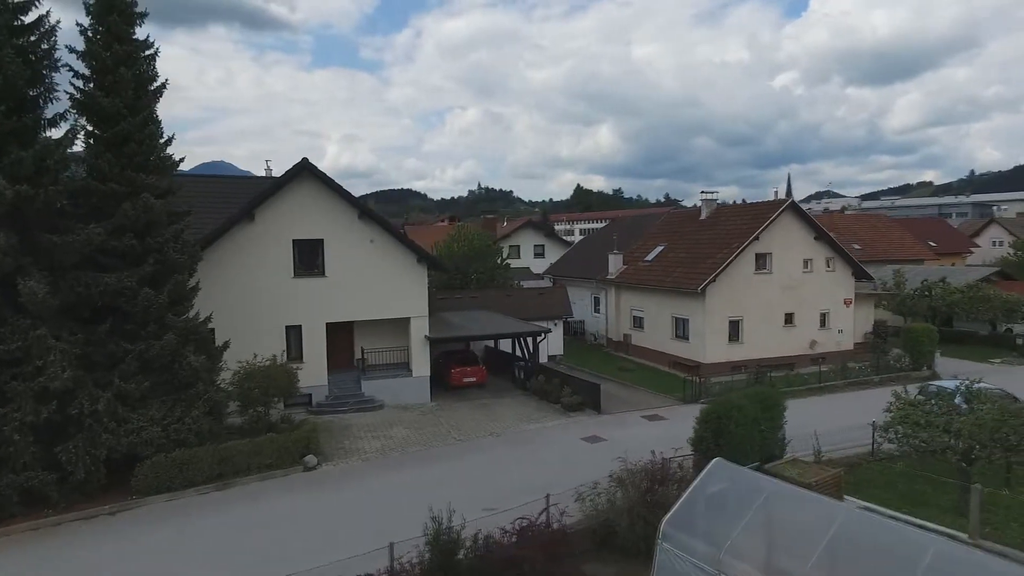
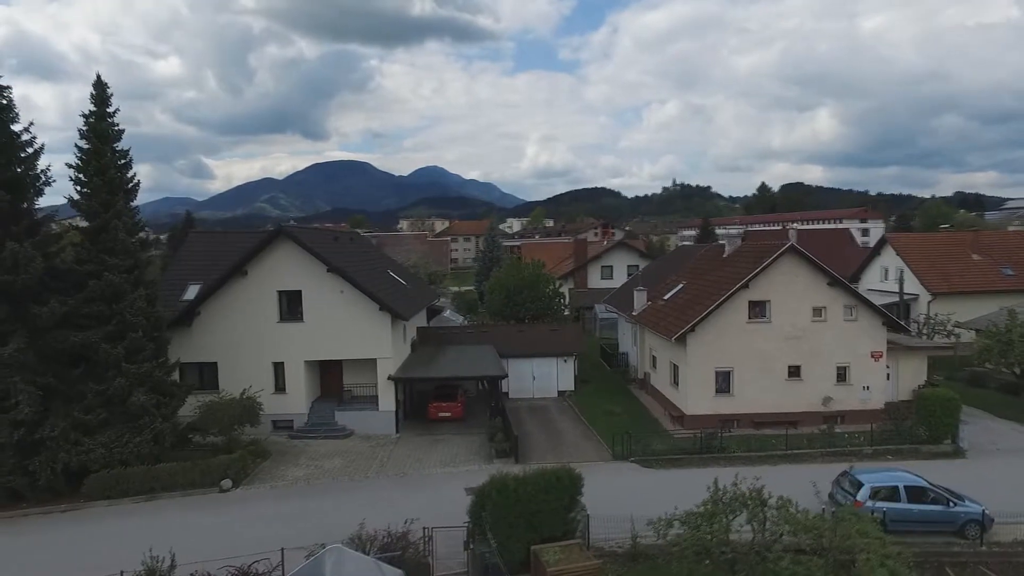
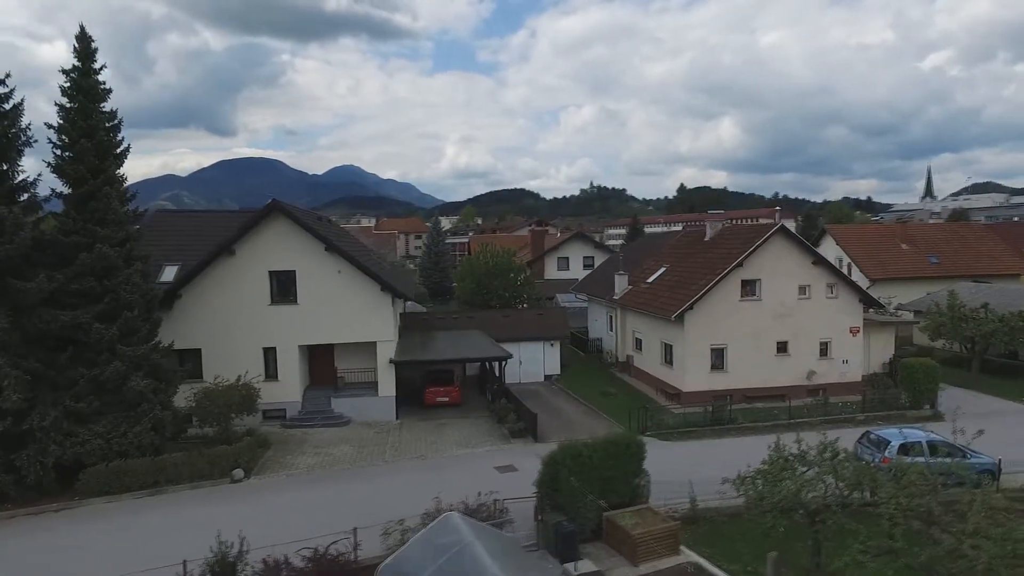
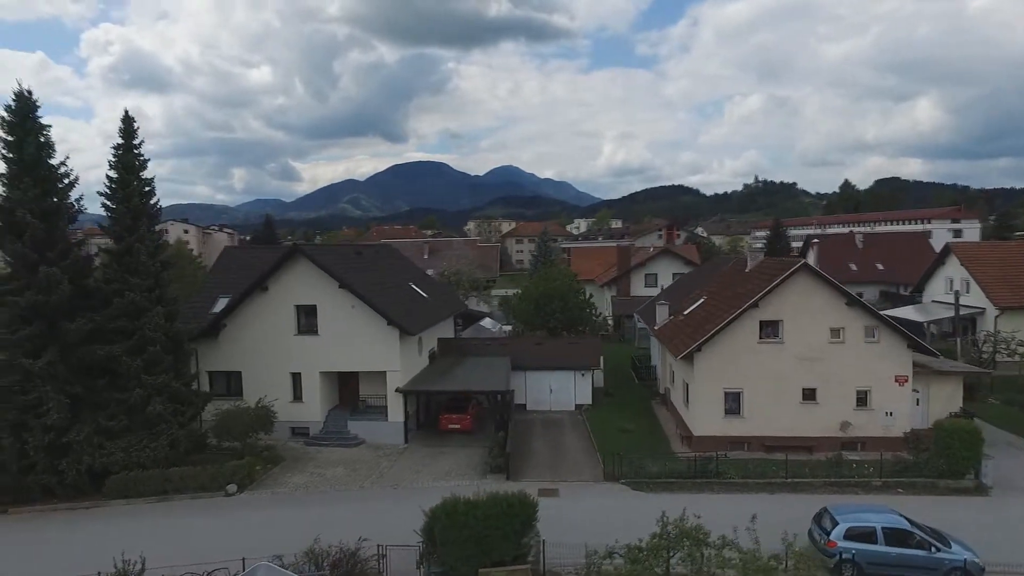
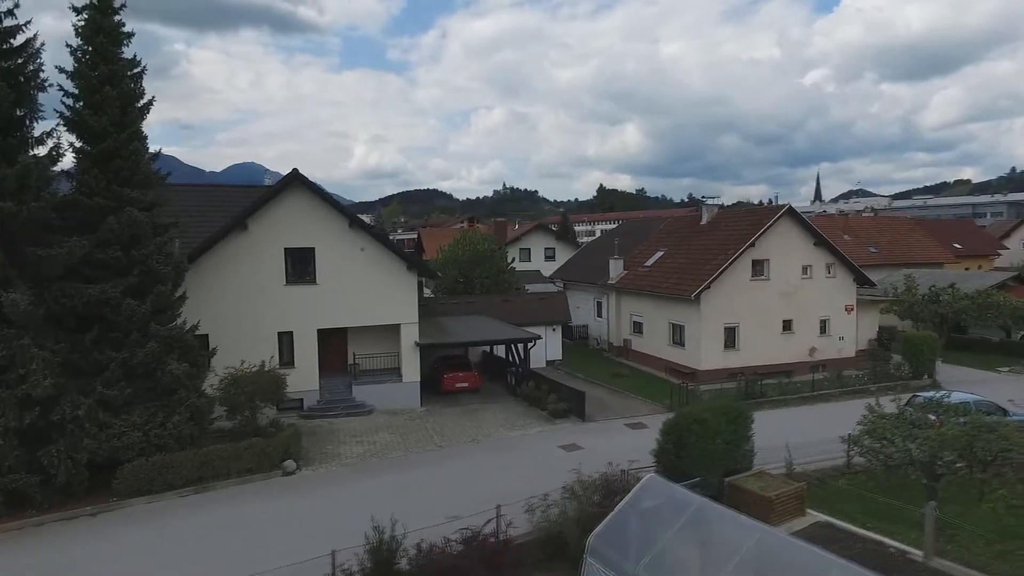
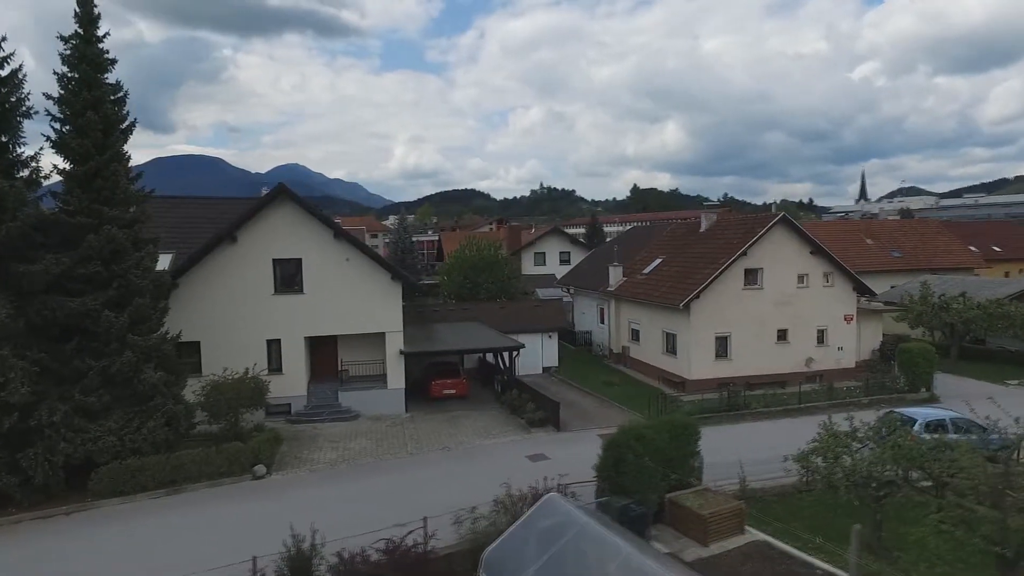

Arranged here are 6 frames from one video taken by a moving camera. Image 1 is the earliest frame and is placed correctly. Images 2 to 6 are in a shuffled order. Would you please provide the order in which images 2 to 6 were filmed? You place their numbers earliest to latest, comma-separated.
5, 6, 3, 2, 4
